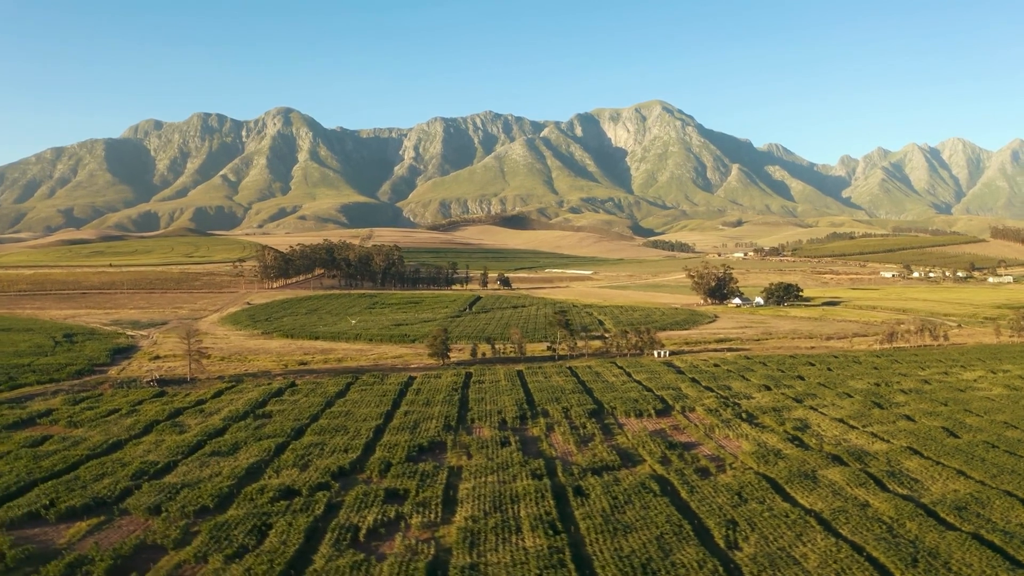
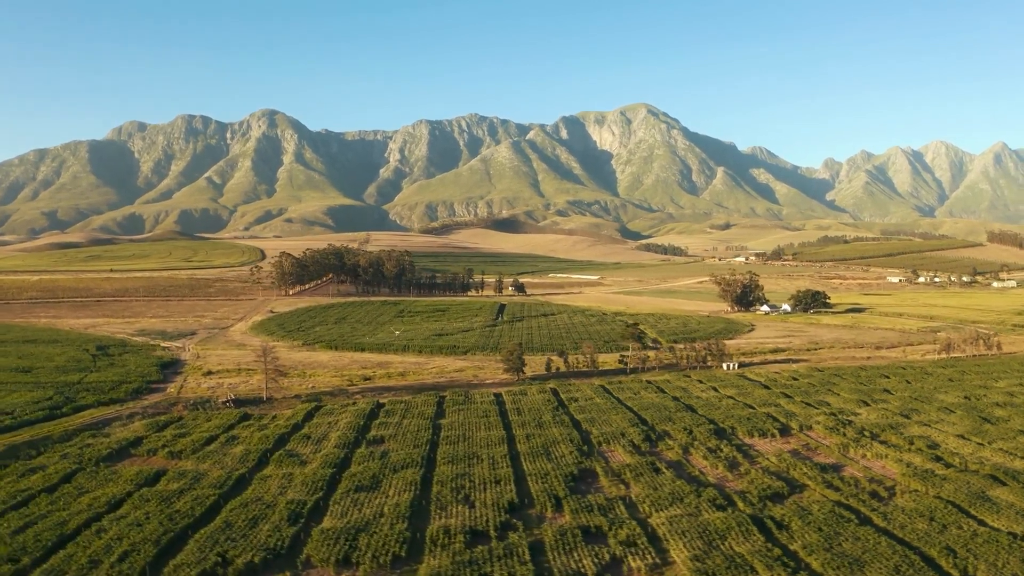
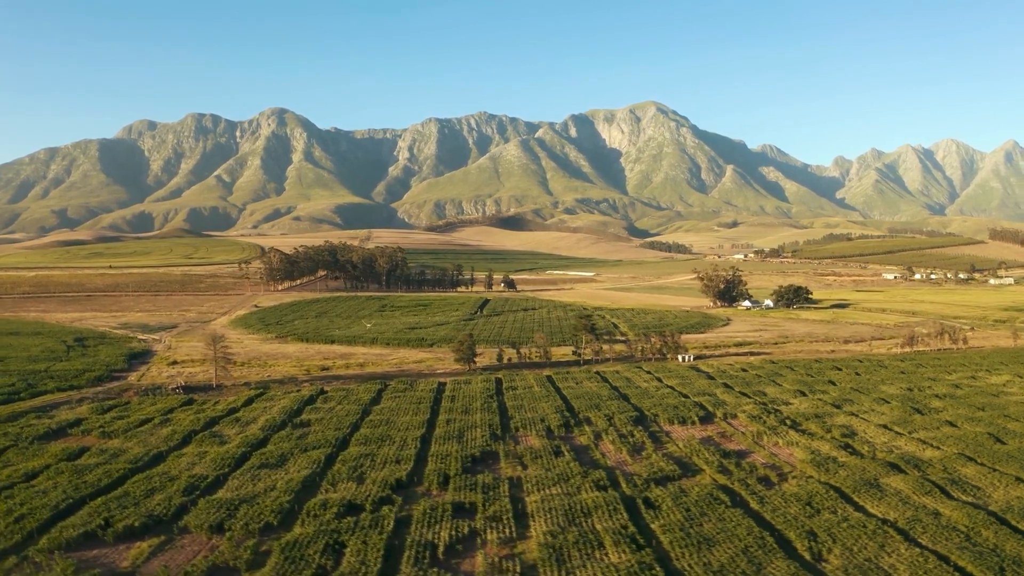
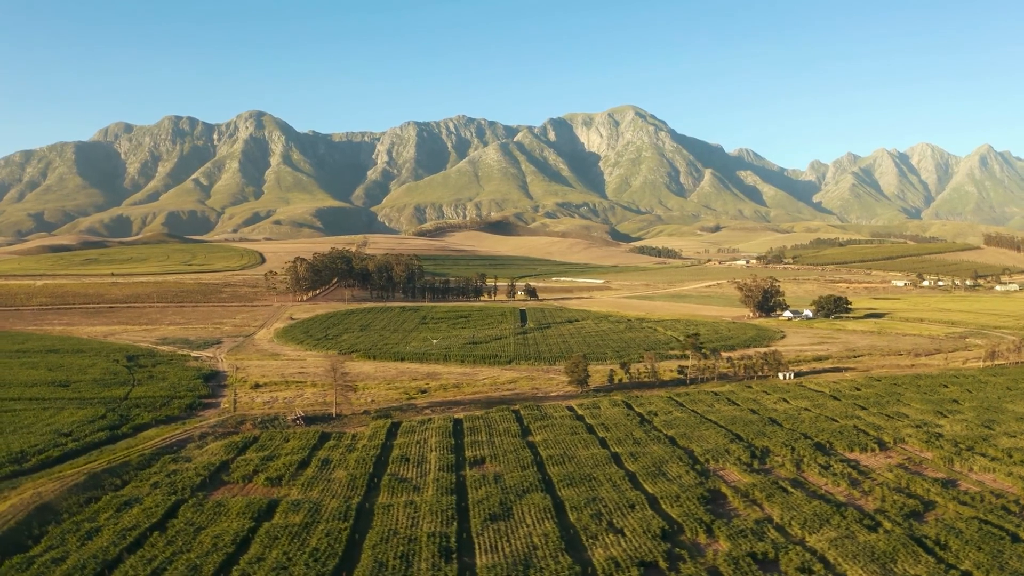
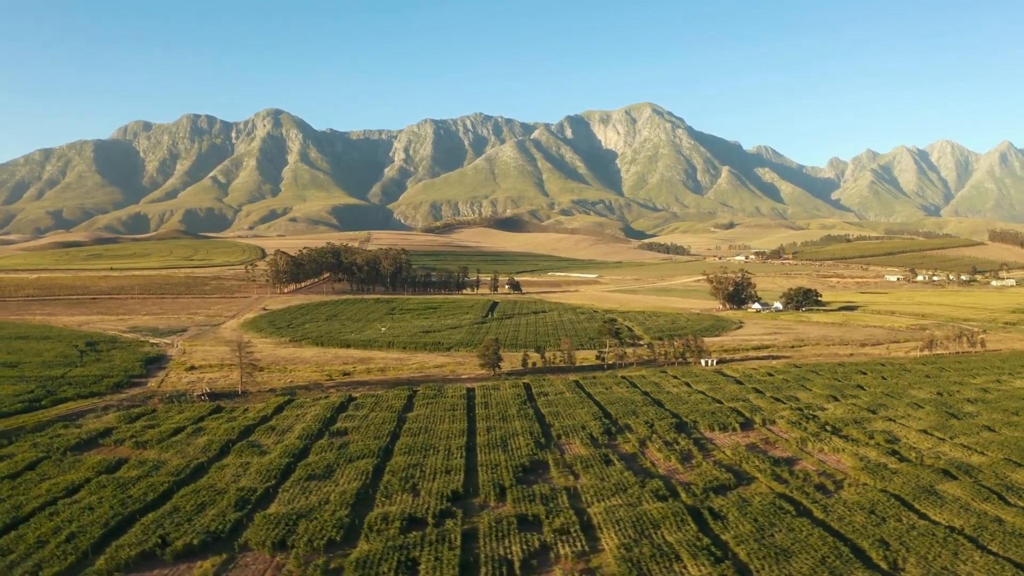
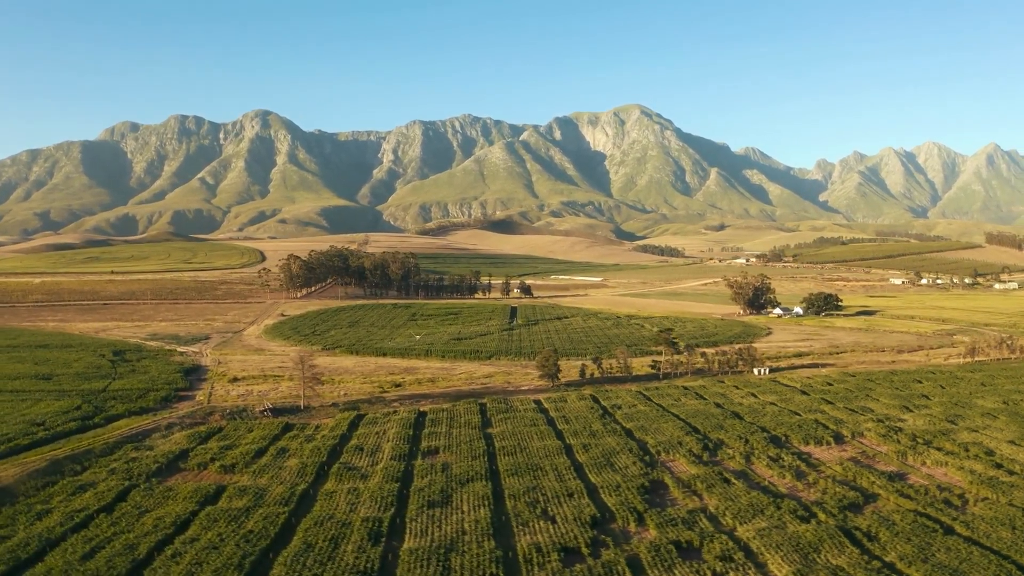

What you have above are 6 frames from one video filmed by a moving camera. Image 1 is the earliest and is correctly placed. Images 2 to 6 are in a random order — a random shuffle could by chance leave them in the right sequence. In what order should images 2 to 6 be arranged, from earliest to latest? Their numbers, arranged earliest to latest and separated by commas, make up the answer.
3, 5, 2, 6, 4
